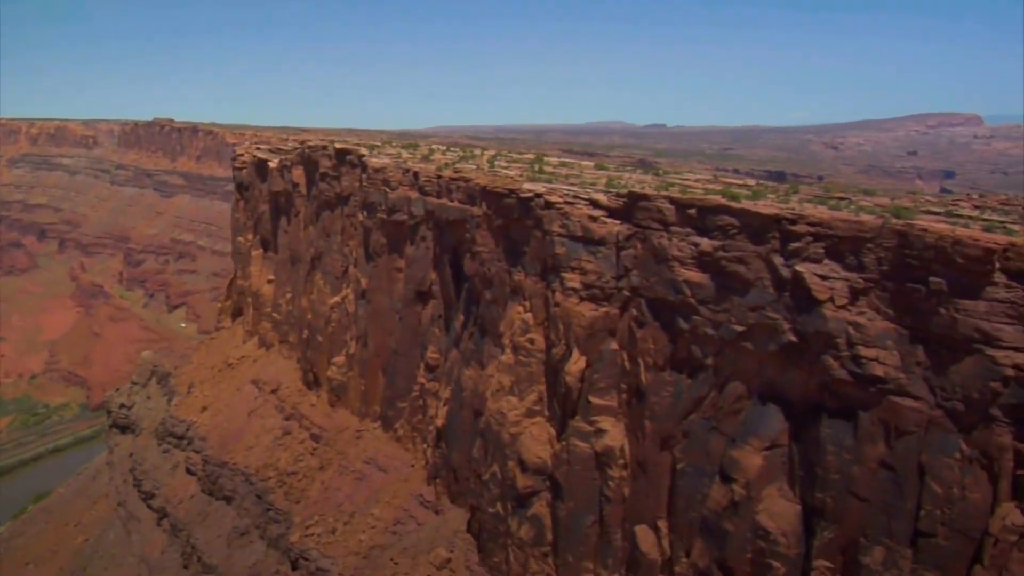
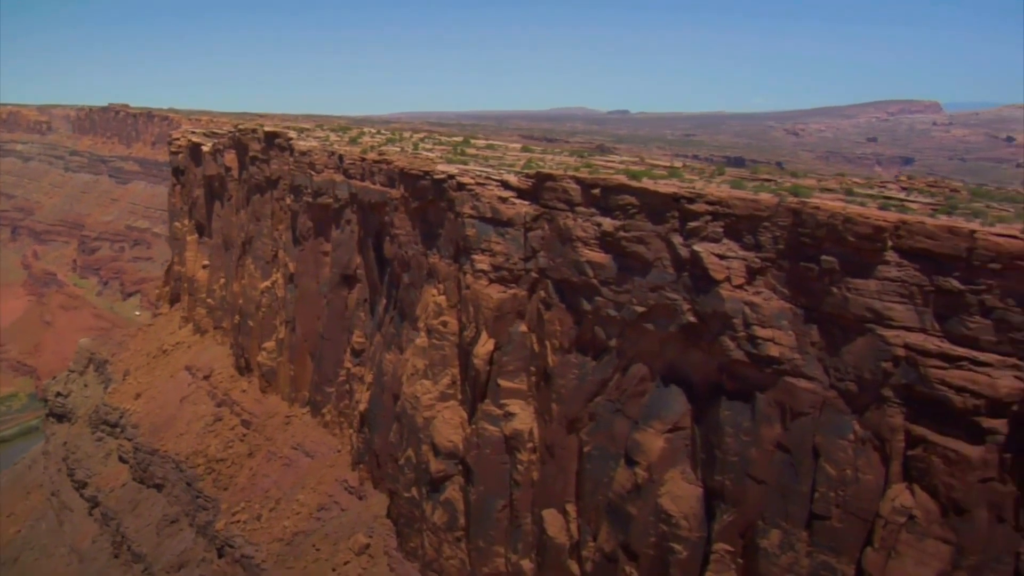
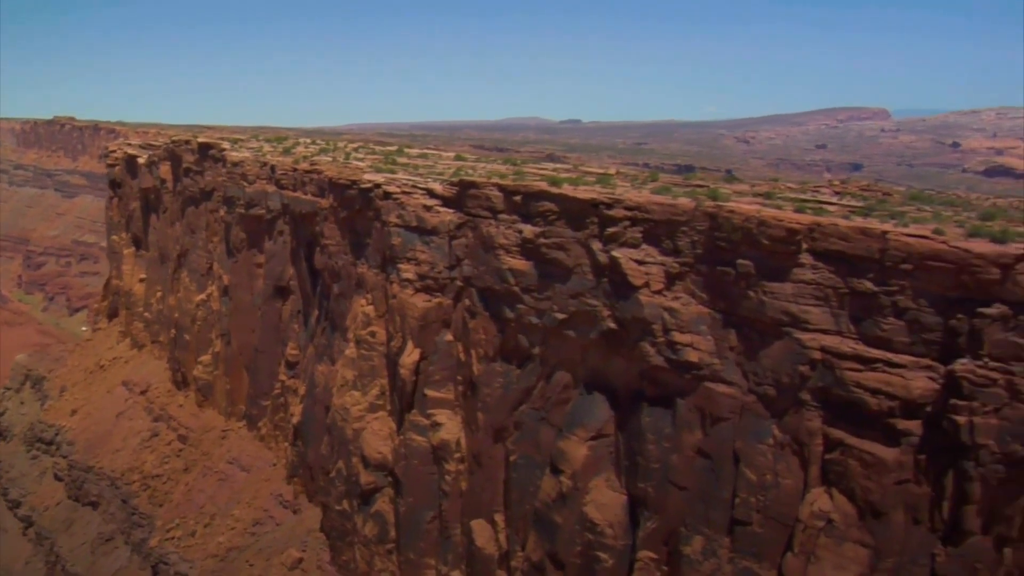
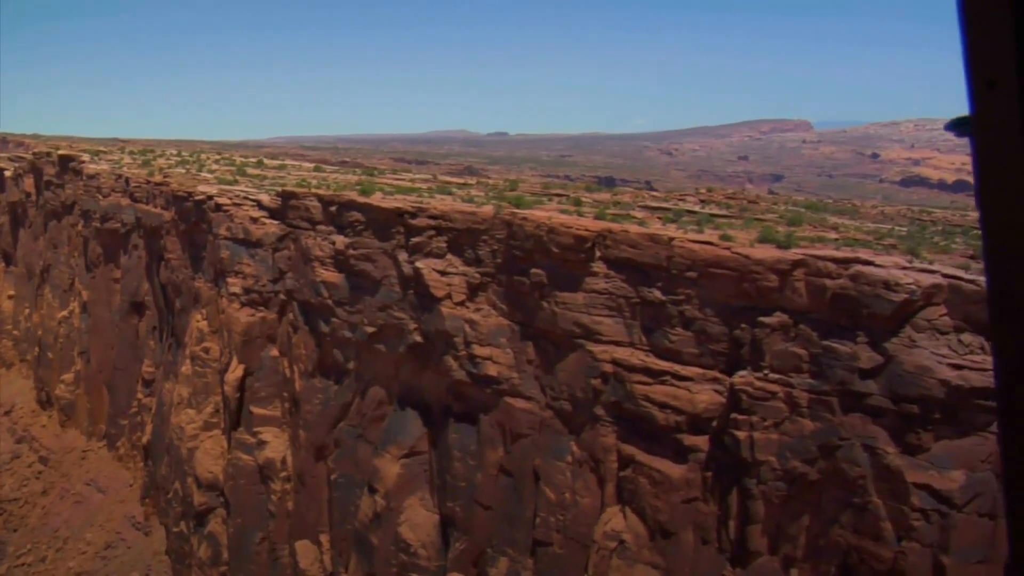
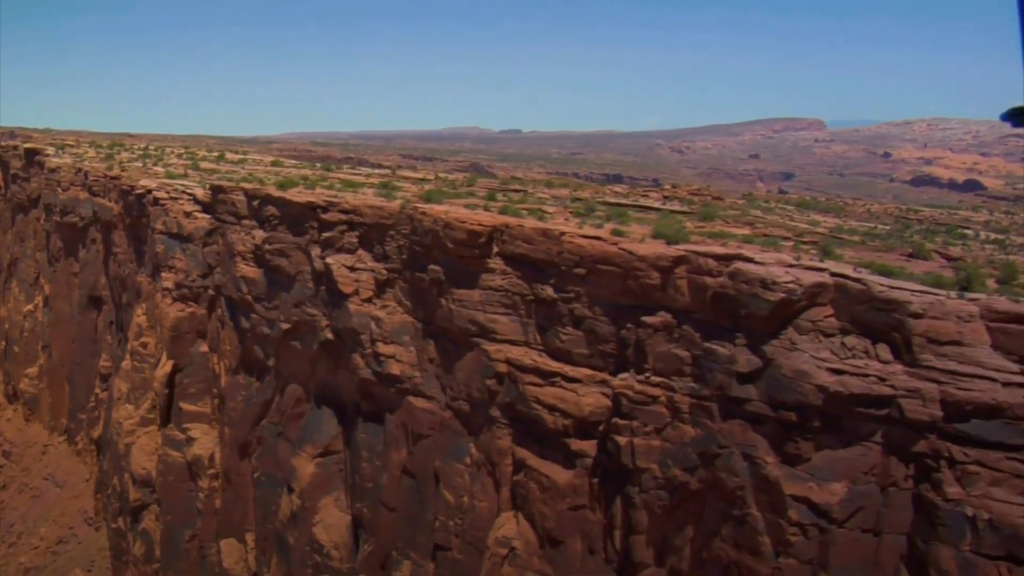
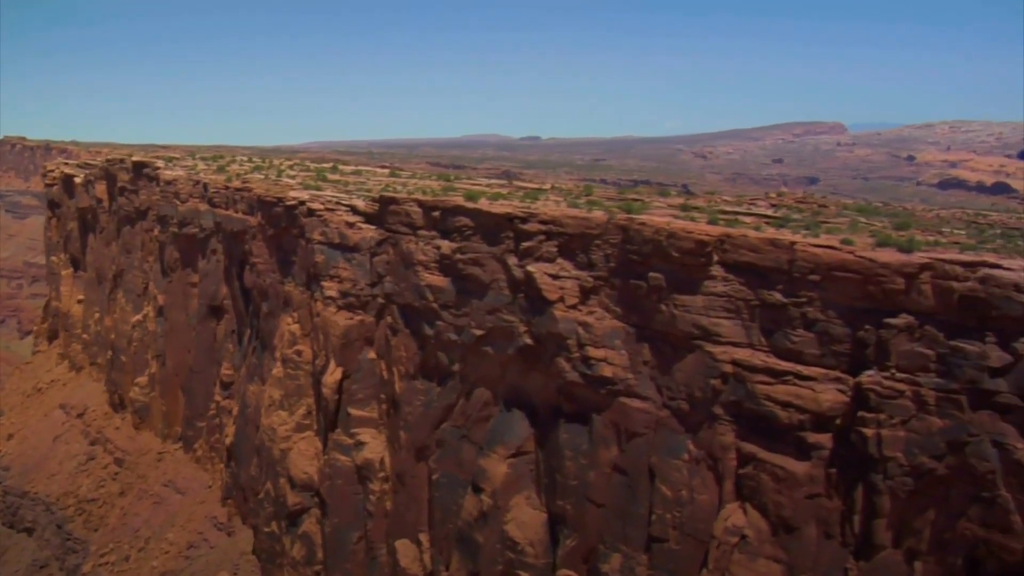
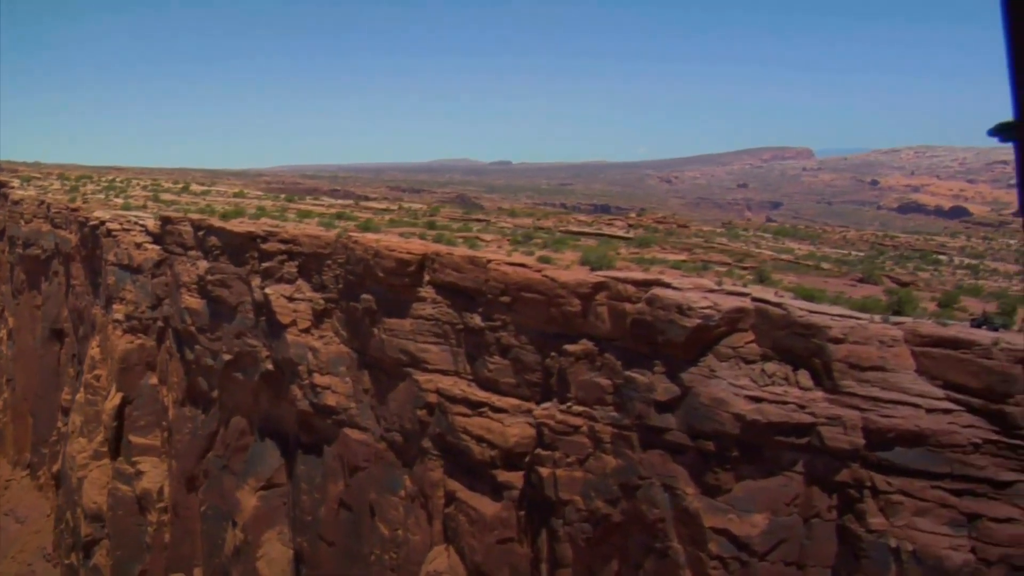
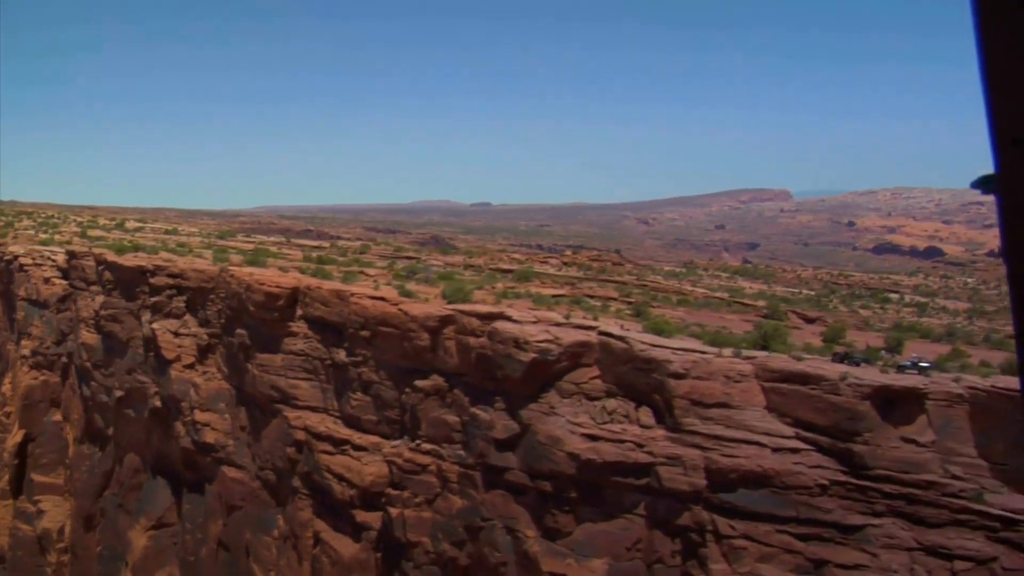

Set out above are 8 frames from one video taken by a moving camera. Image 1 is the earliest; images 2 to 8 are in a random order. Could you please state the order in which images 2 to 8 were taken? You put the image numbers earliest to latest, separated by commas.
2, 3, 6, 4, 5, 7, 8
